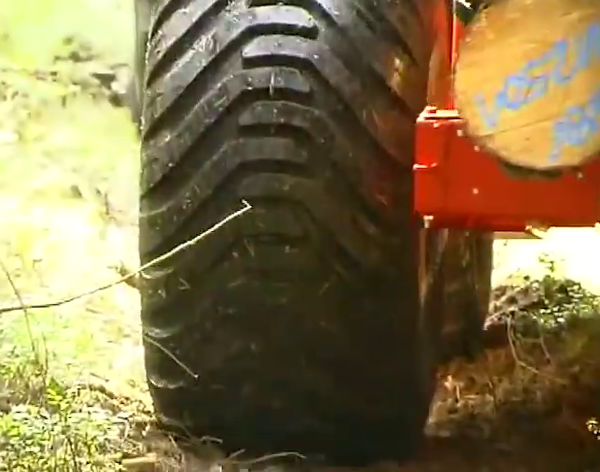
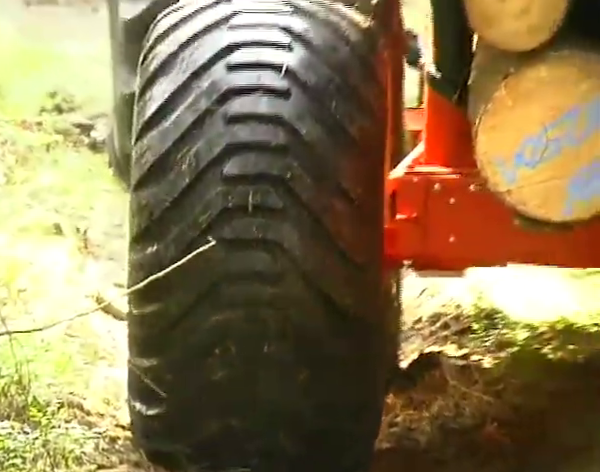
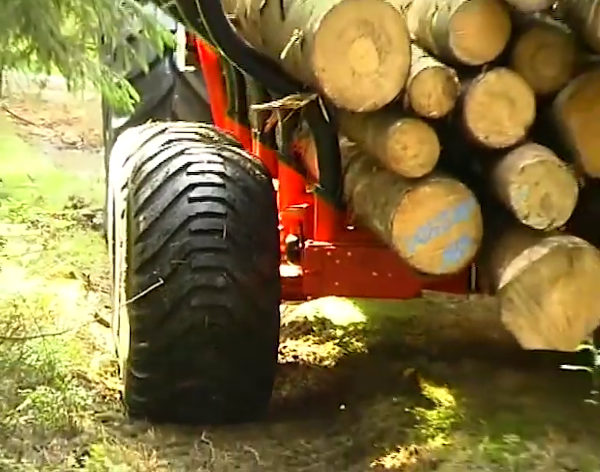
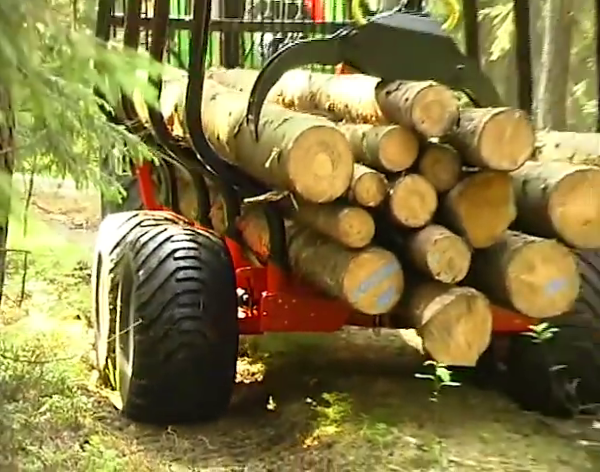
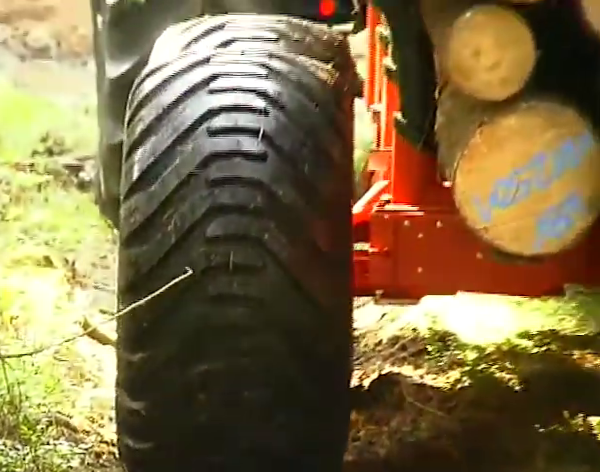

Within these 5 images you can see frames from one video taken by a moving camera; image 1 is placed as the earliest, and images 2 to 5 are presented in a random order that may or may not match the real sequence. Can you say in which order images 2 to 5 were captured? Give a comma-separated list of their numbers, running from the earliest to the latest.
2, 5, 3, 4
